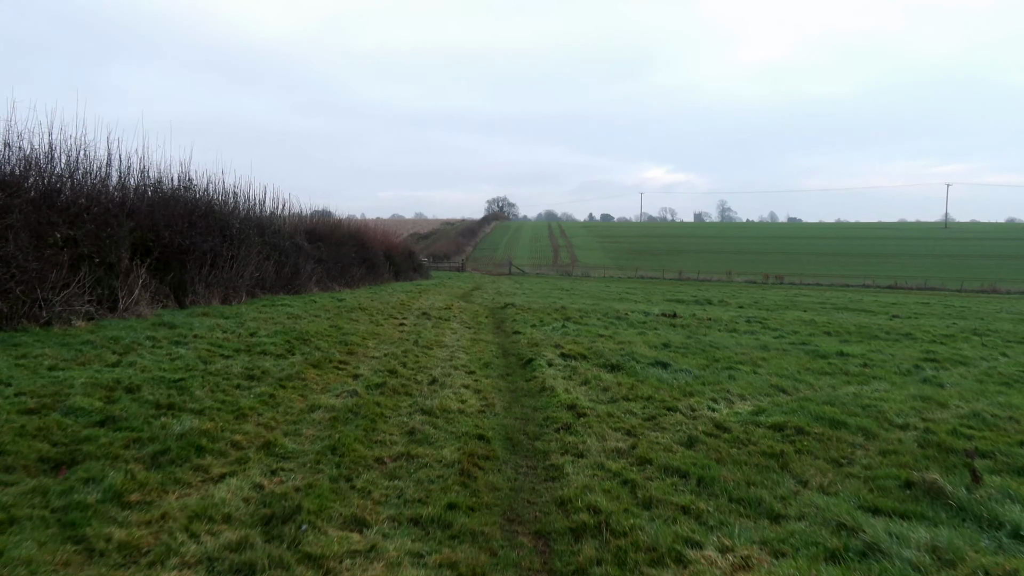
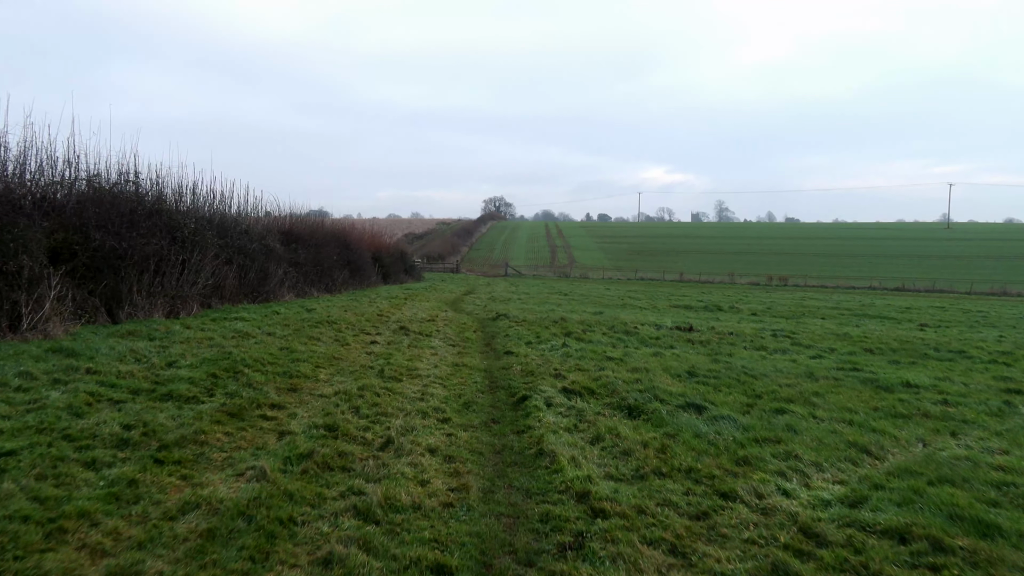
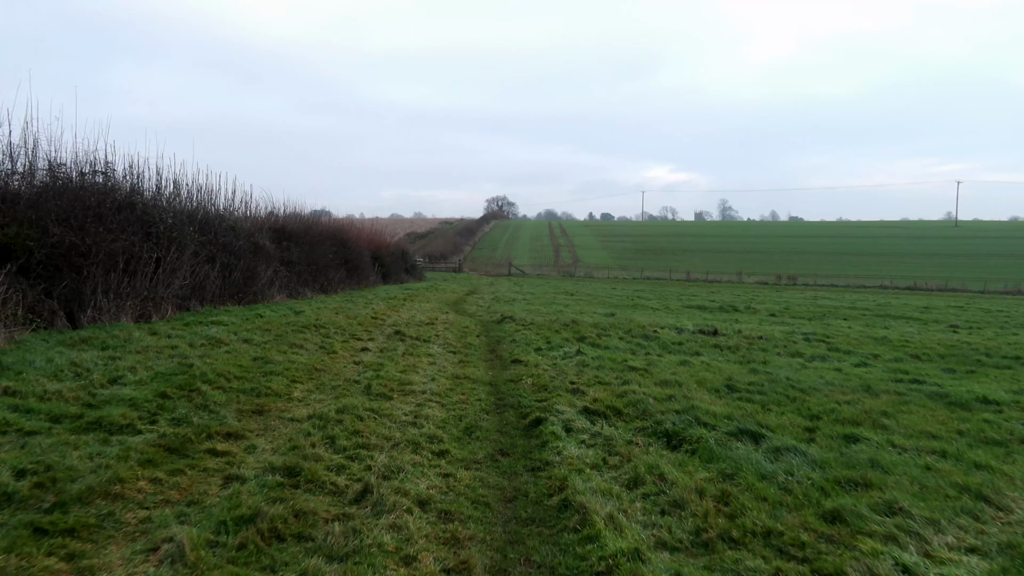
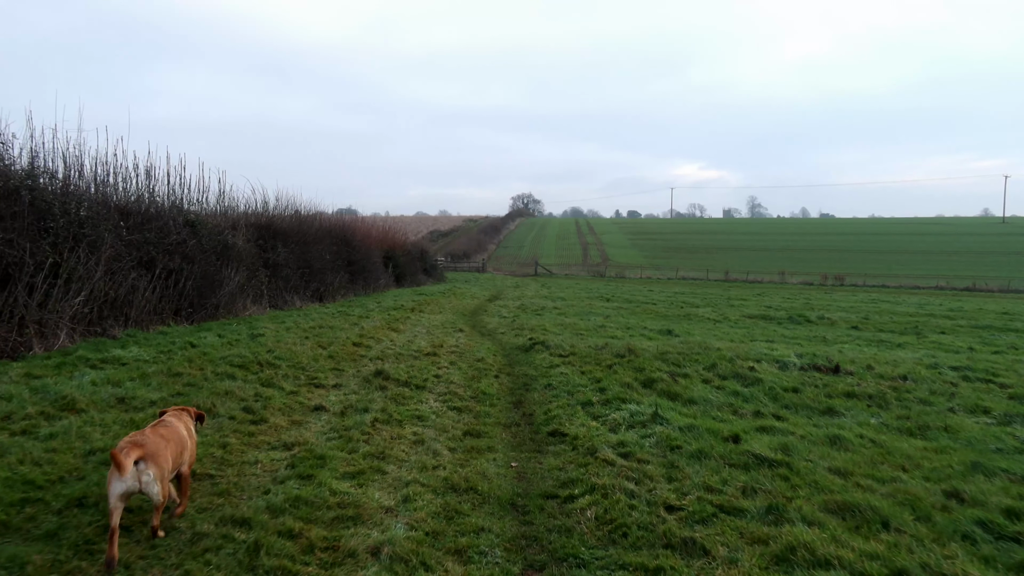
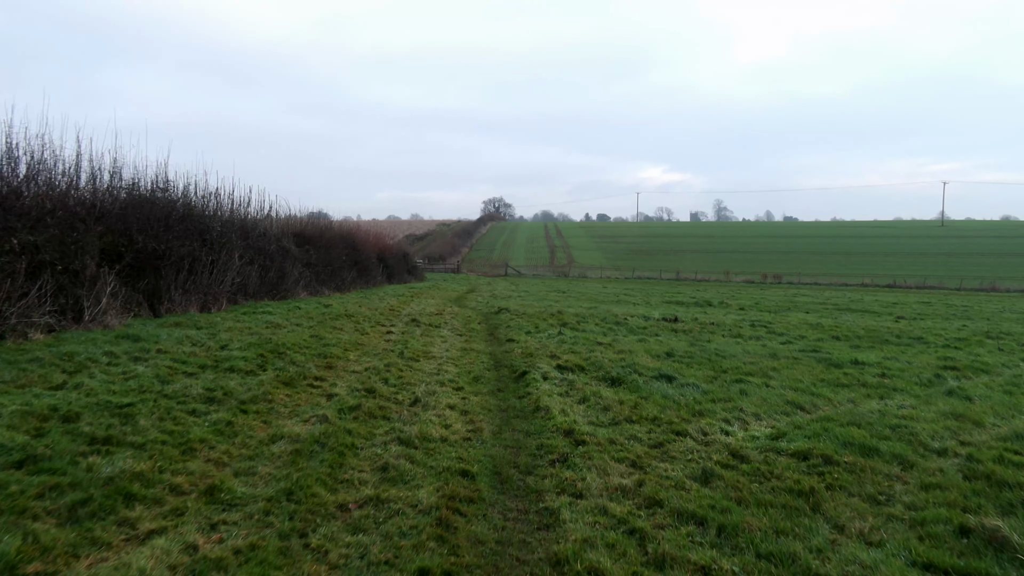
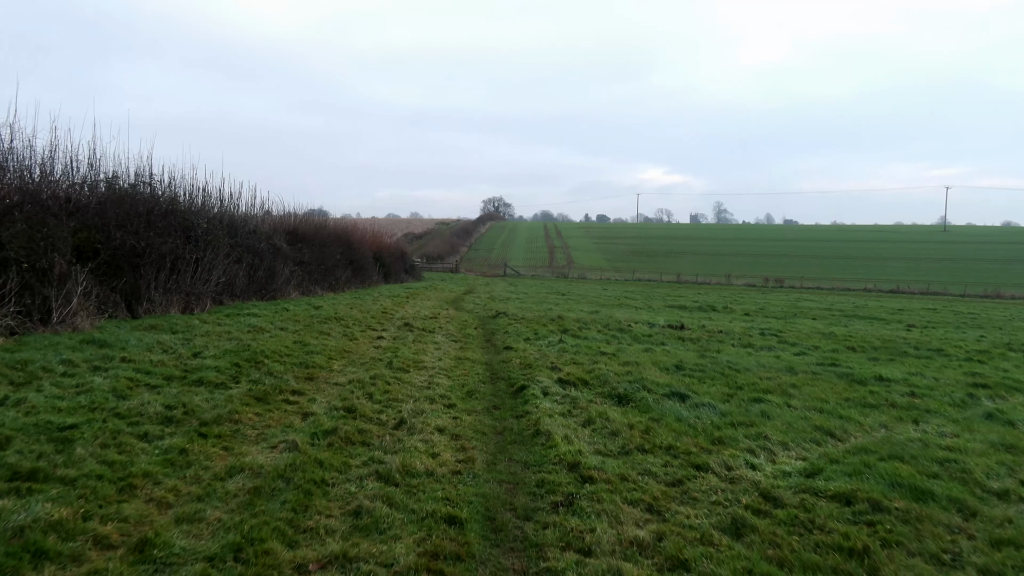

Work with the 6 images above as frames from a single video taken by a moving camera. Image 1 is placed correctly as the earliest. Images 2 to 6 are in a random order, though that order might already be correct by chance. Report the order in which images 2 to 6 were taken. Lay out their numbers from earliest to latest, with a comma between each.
5, 6, 2, 3, 4
